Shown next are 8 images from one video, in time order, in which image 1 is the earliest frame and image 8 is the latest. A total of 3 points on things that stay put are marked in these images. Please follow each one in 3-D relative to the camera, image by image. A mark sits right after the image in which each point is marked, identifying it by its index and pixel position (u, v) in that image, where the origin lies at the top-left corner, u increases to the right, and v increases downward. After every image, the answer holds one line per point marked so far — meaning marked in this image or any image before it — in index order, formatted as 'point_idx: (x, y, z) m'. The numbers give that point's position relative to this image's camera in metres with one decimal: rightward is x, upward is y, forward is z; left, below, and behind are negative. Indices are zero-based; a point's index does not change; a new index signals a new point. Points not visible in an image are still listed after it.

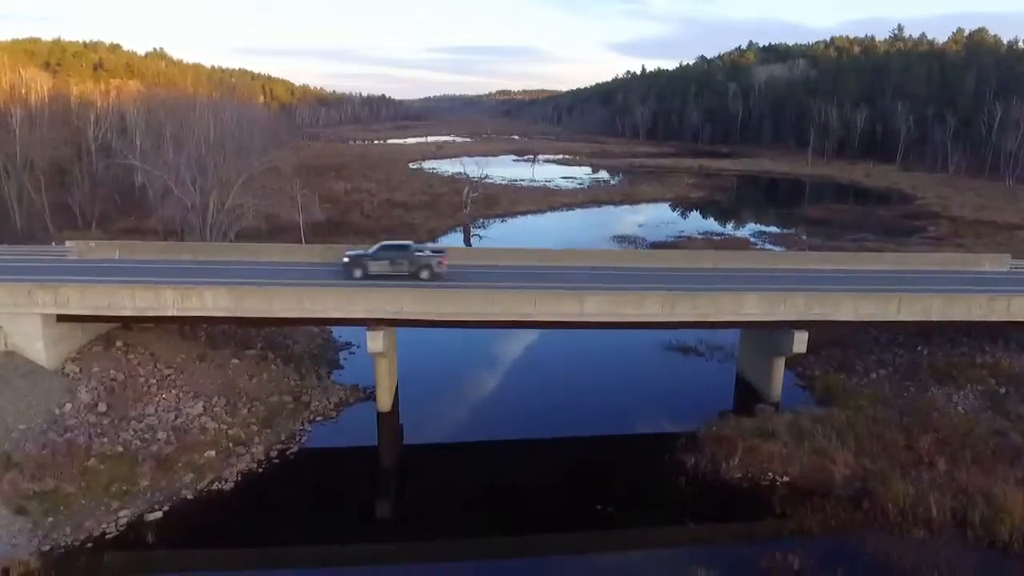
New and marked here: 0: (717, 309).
0: (+5.6, -0.5, +19.4) m
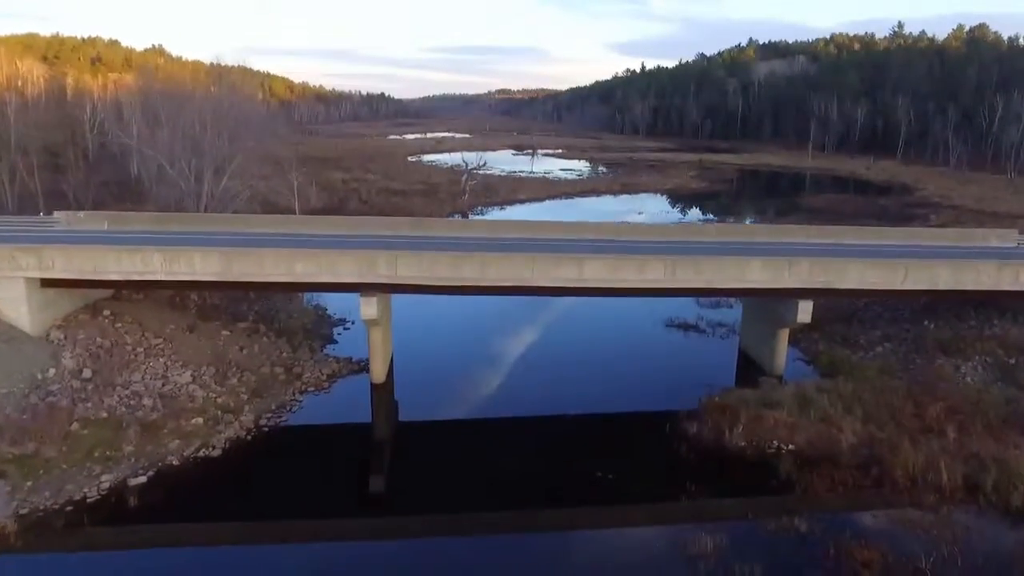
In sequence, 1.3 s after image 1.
0: (+5.5, +0.4, +18.9) m
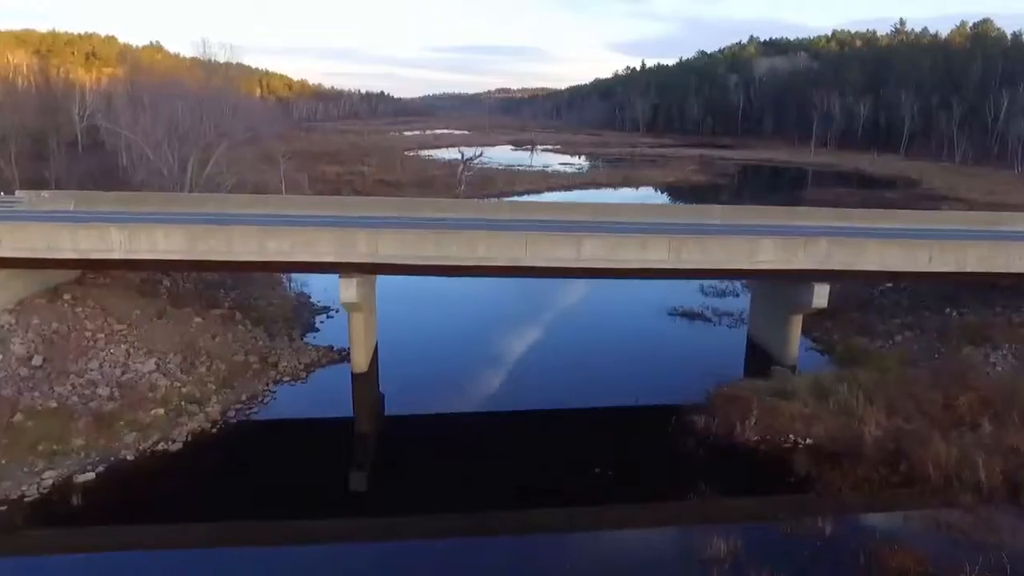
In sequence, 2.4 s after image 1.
0: (+5.3, +0.8, +17.4) m
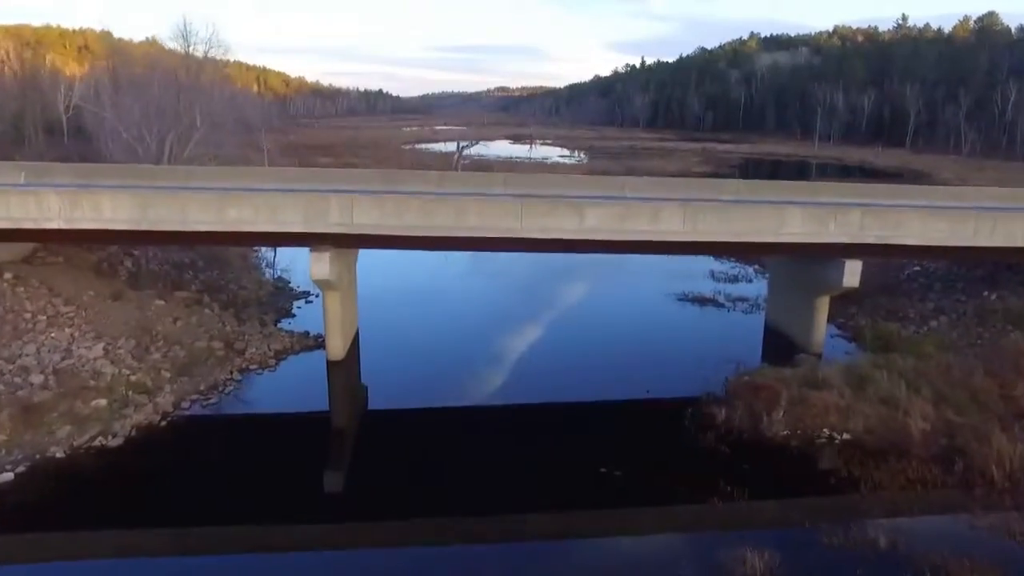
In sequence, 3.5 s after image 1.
0: (+5.2, +1.4, +15.4) m
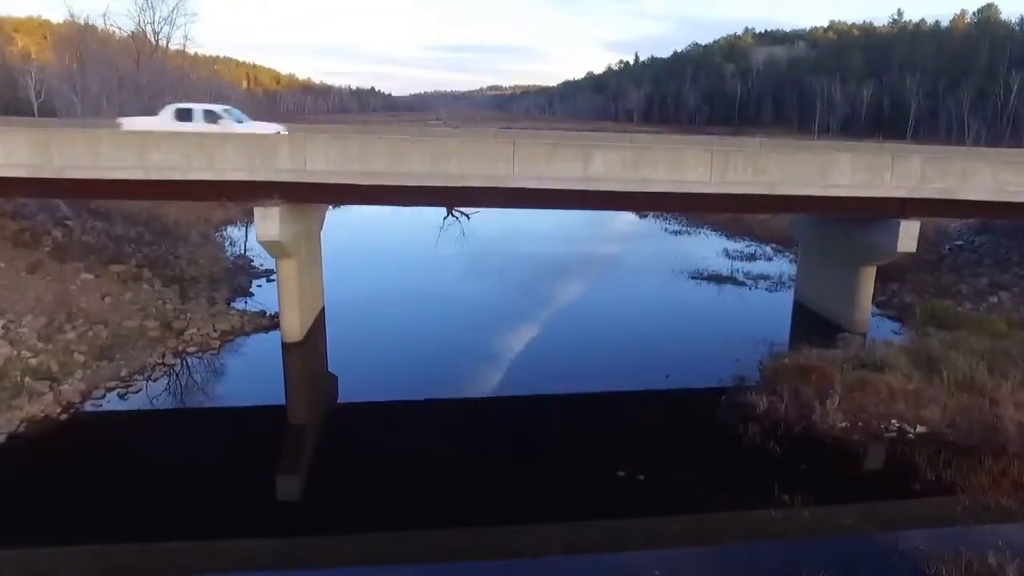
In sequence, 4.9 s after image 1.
0: (+5.0, +2.0, +12.7) m
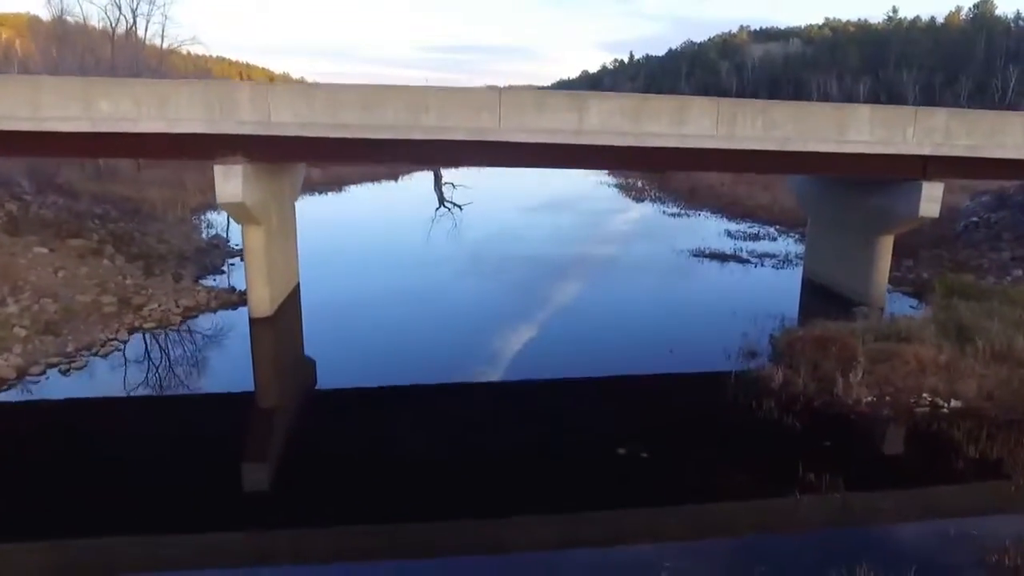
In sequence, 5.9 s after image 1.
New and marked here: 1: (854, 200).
0: (+4.8, +2.6, +11.6) m
1: (+7.1, +1.8, +14.7) m
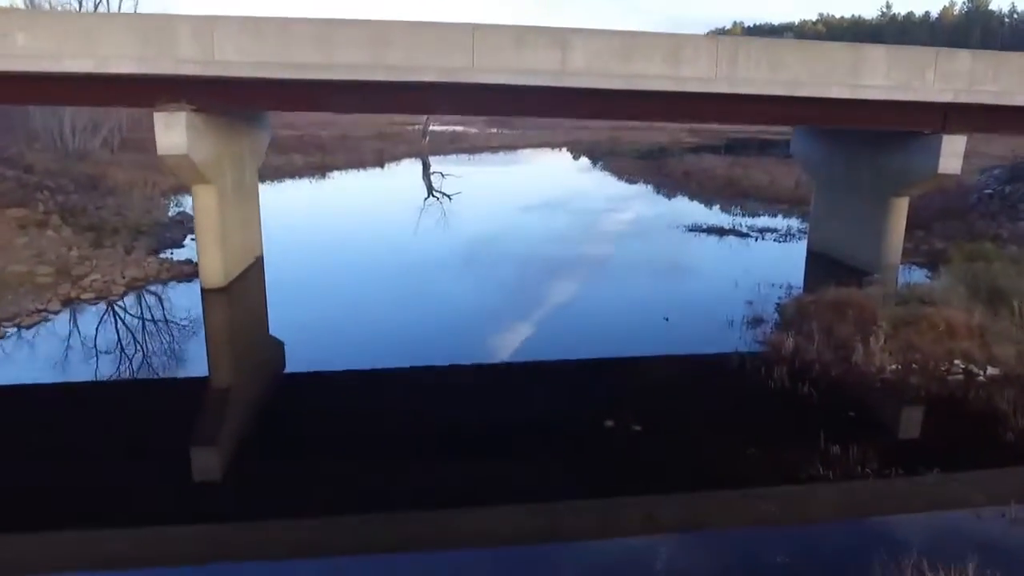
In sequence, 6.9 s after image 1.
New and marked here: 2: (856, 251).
0: (+4.4, +3.2, +10.4) m
1: (+6.7, +2.3, +13.5) m
2: (+6.7, +0.6, +13.7) m
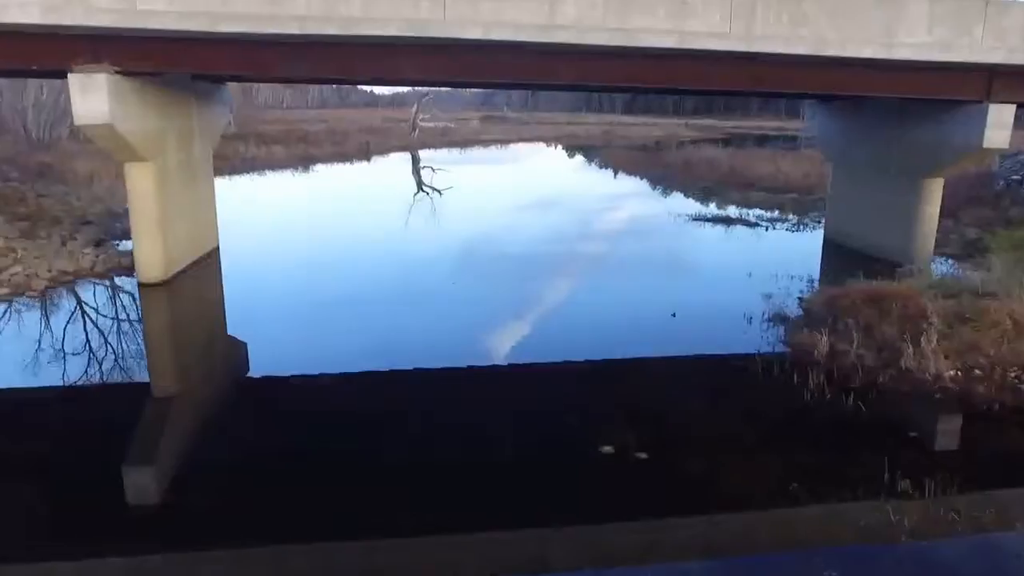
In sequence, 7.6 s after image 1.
0: (+4.2, +3.3, +8.9) m
1: (+6.5, +2.5, +12.1) m
2: (+6.4, +0.7, +12.2) m
